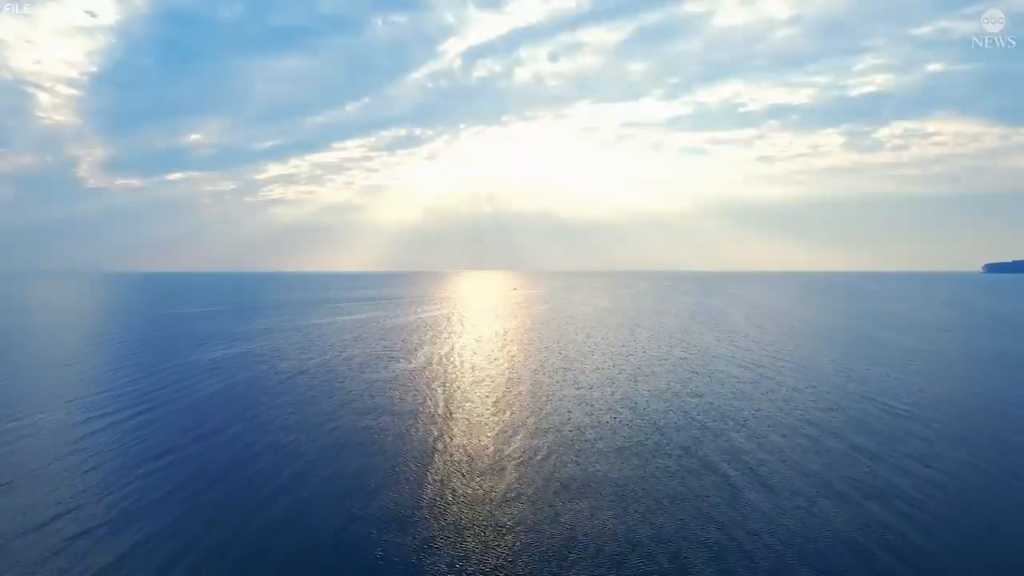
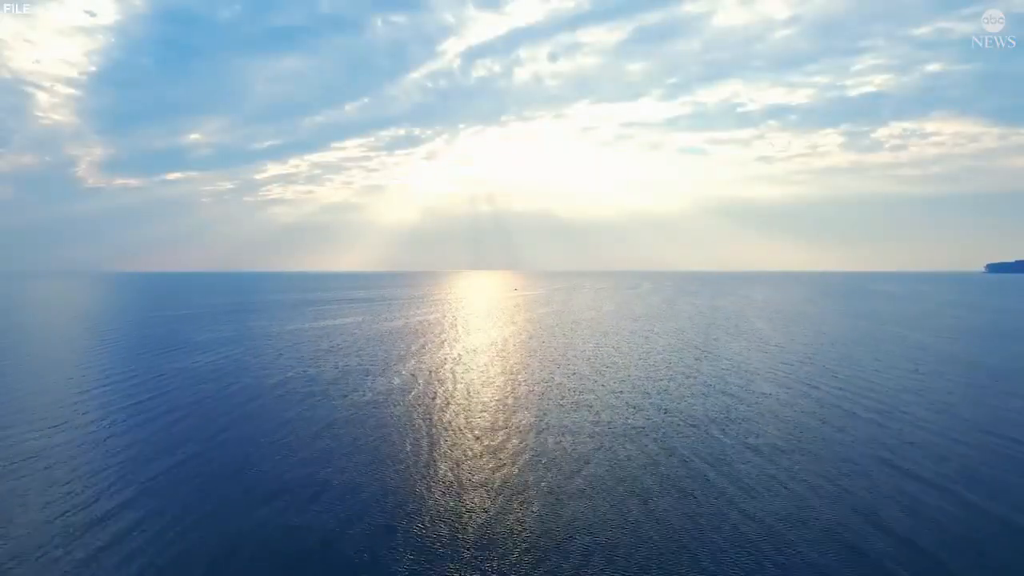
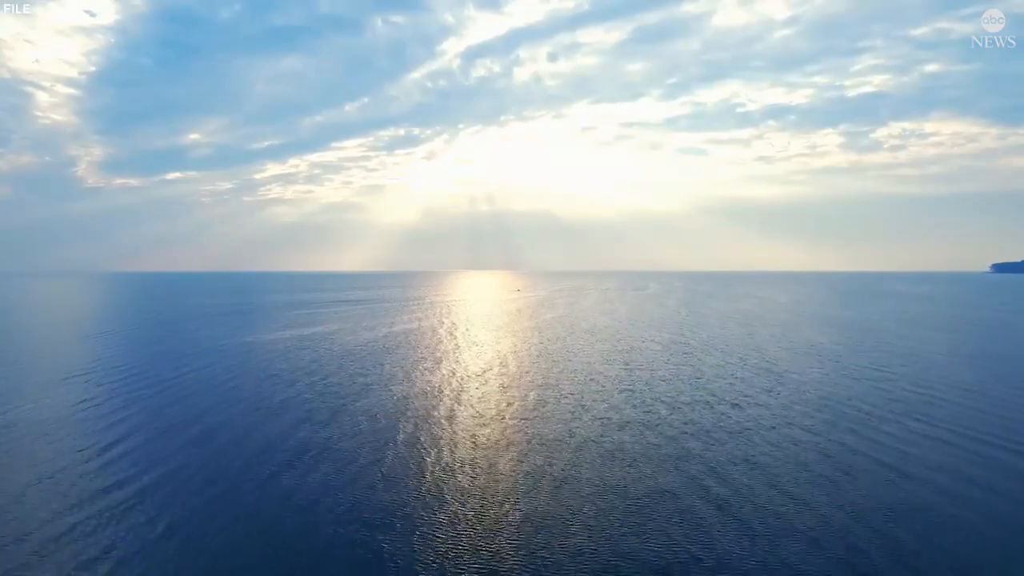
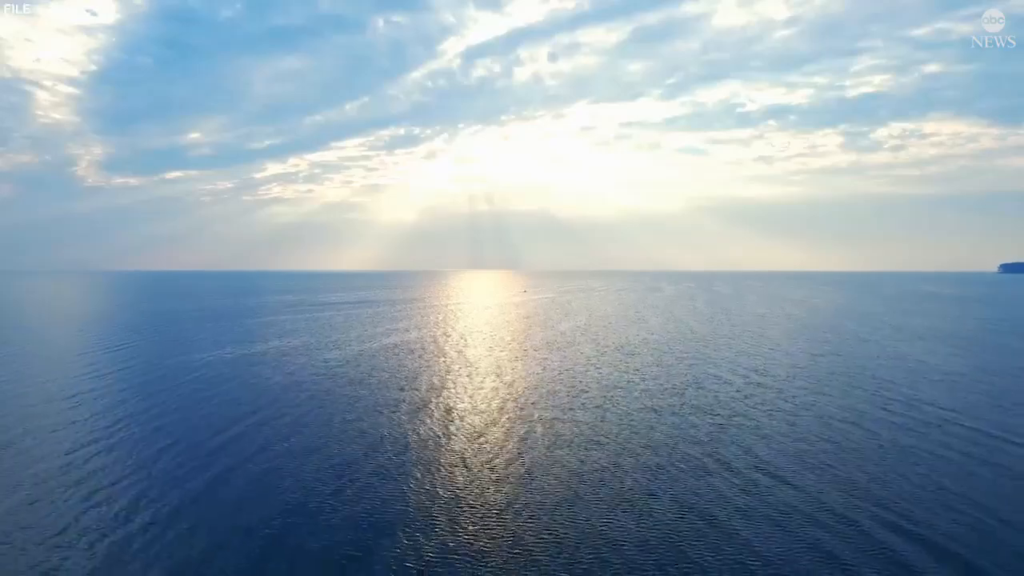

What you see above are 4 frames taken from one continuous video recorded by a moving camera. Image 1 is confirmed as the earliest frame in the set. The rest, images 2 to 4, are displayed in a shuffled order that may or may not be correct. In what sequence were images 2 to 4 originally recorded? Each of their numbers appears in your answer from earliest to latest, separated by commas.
2, 3, 4
